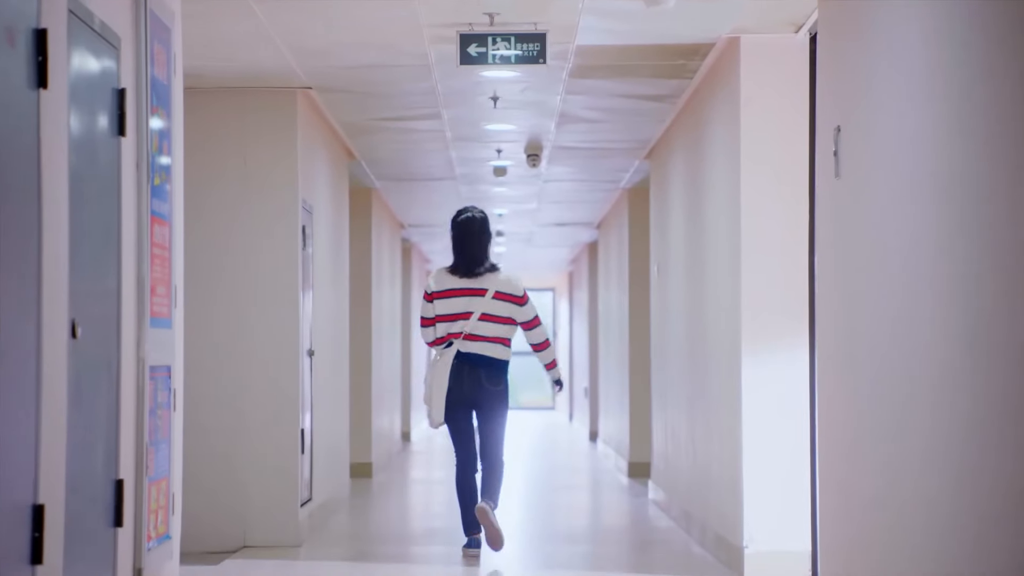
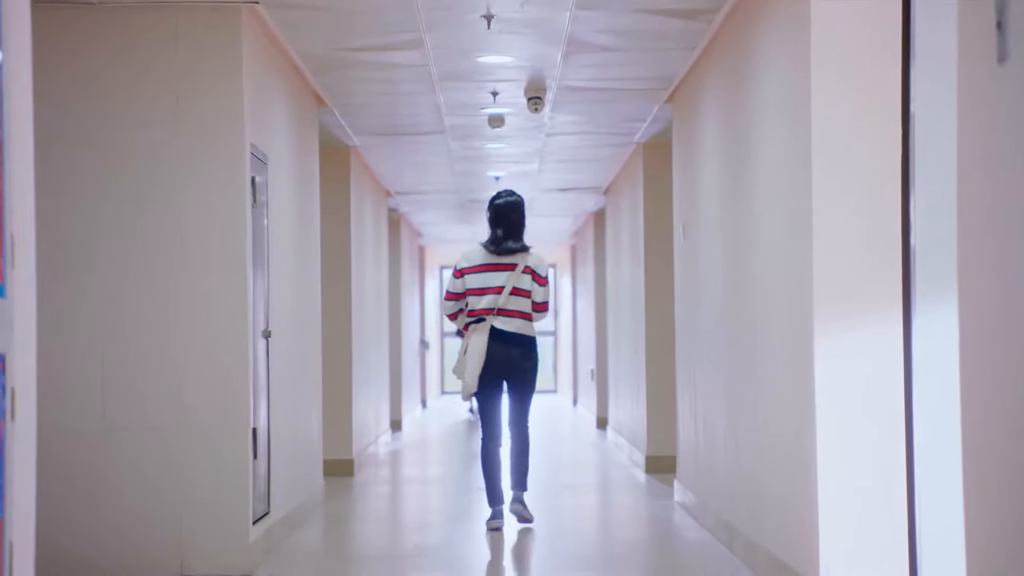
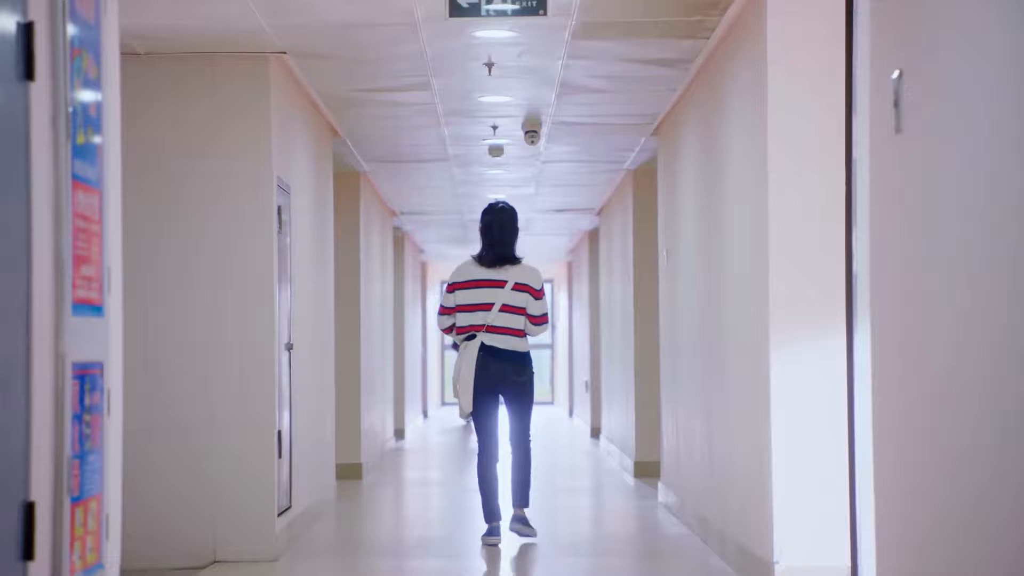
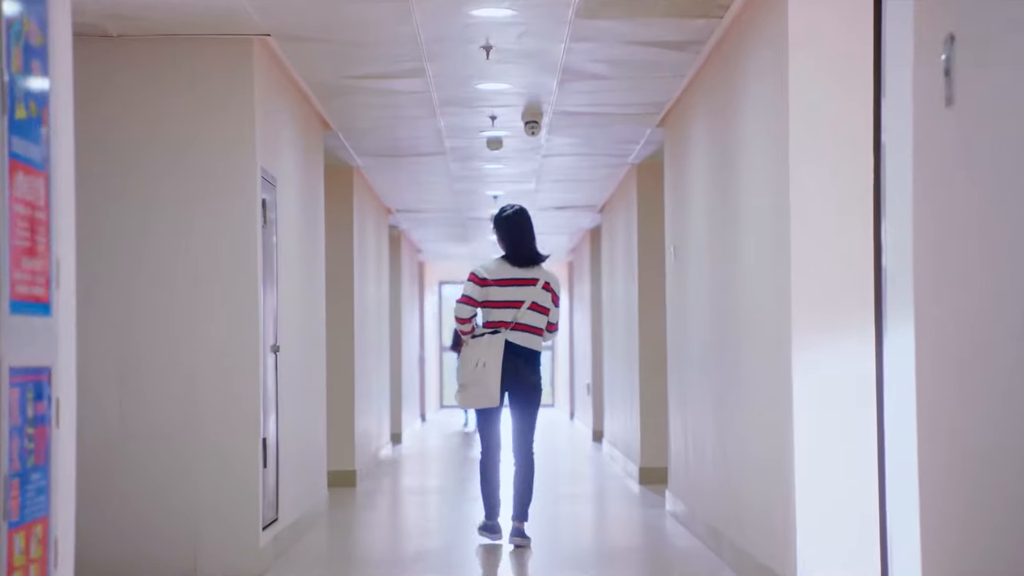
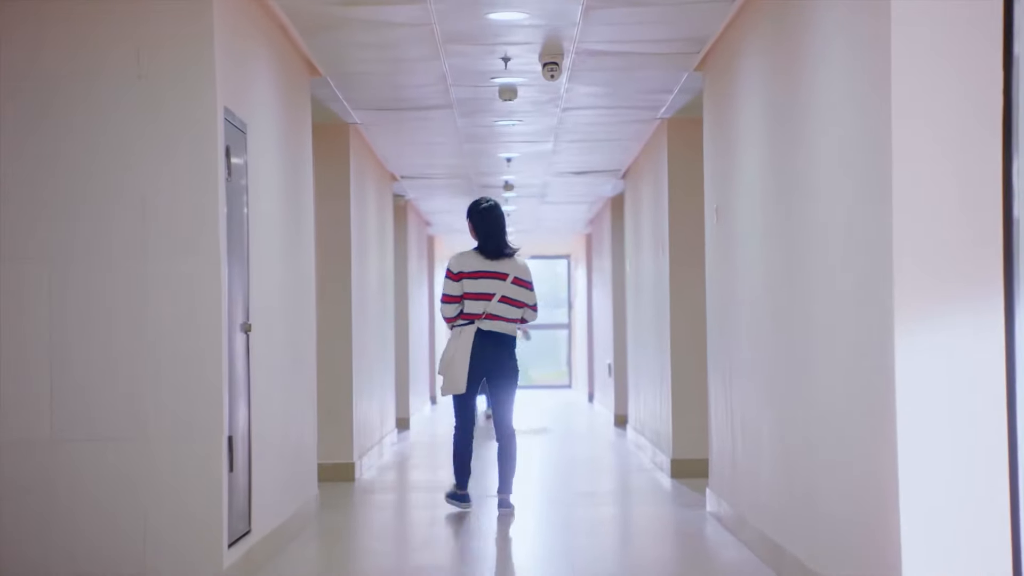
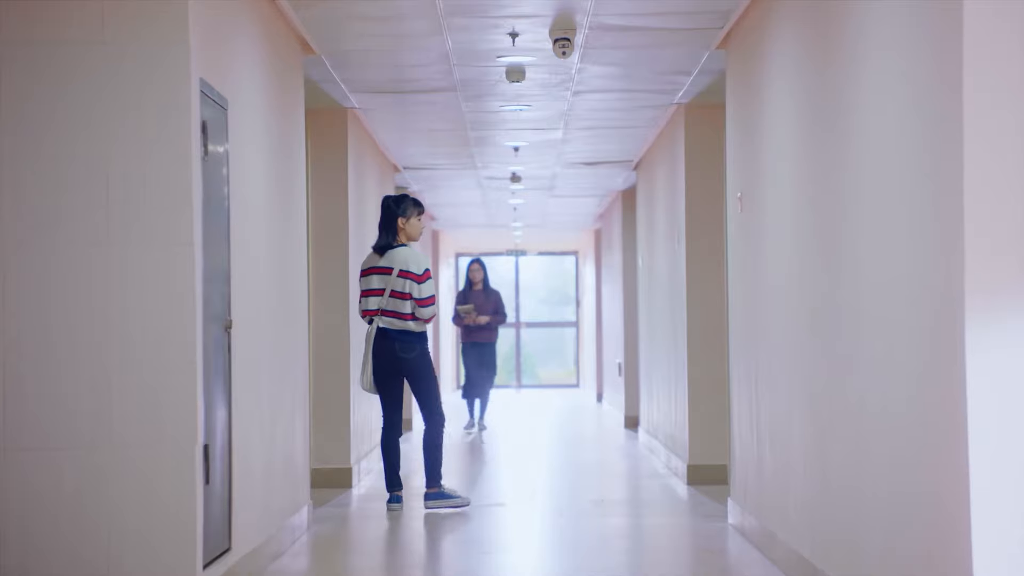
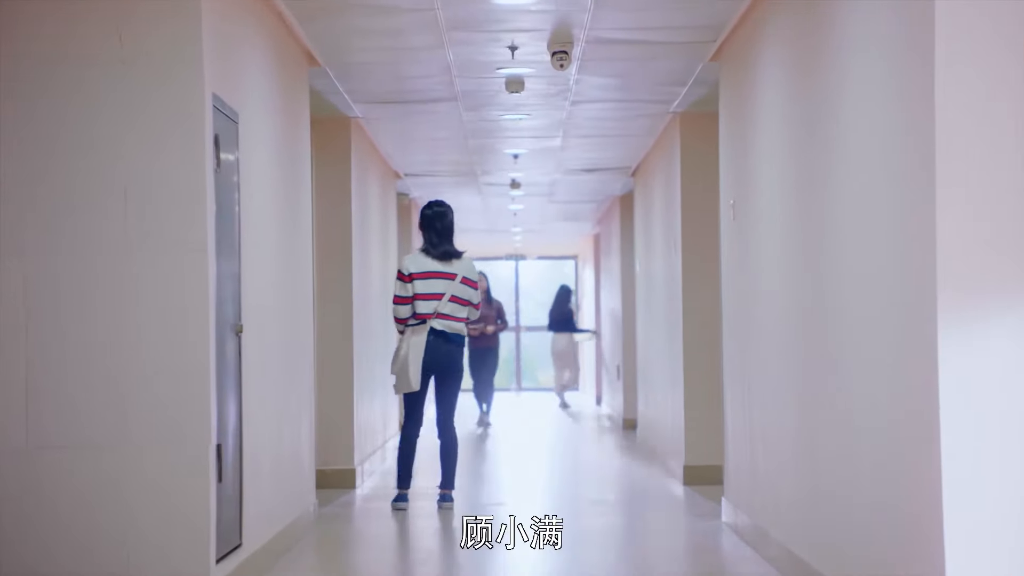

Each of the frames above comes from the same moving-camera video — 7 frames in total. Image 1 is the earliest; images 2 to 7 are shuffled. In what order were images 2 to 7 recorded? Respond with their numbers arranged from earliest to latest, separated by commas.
3, 4, 2, 5, 7, 6
